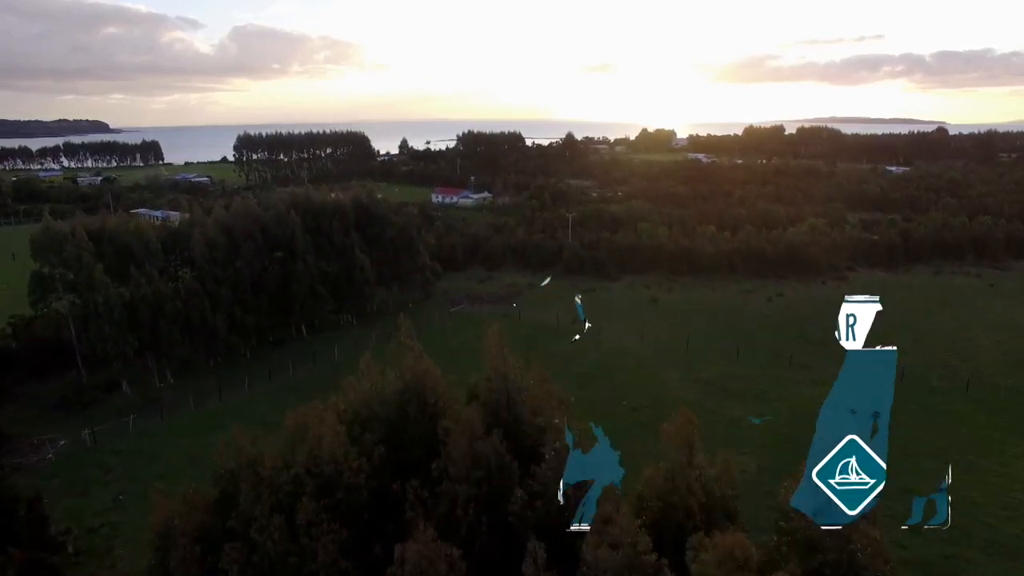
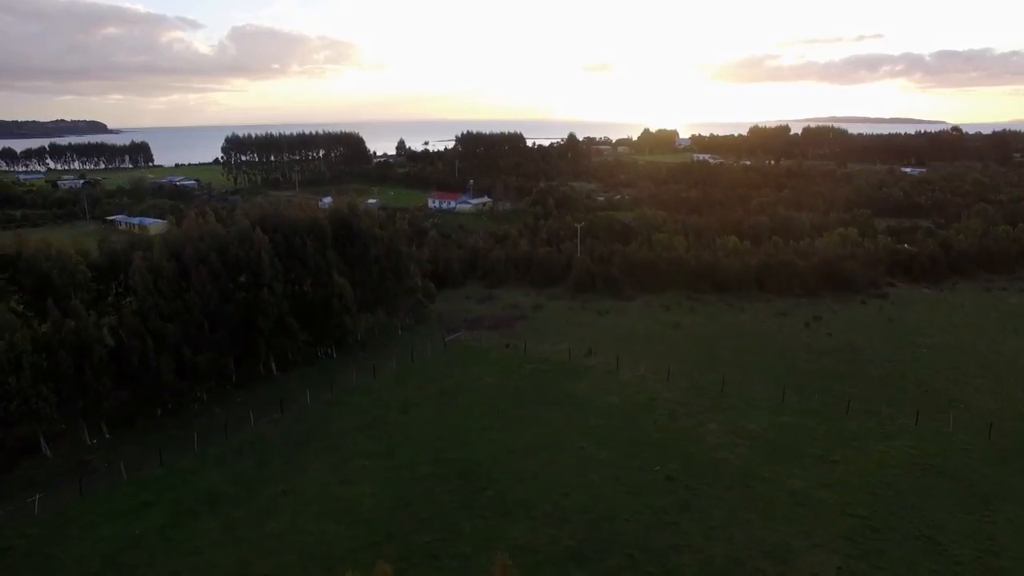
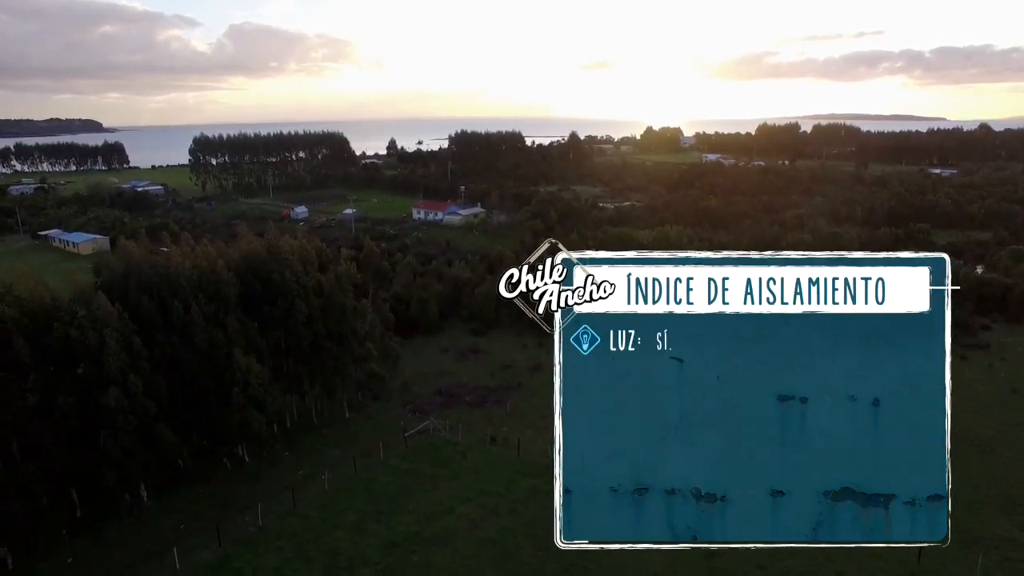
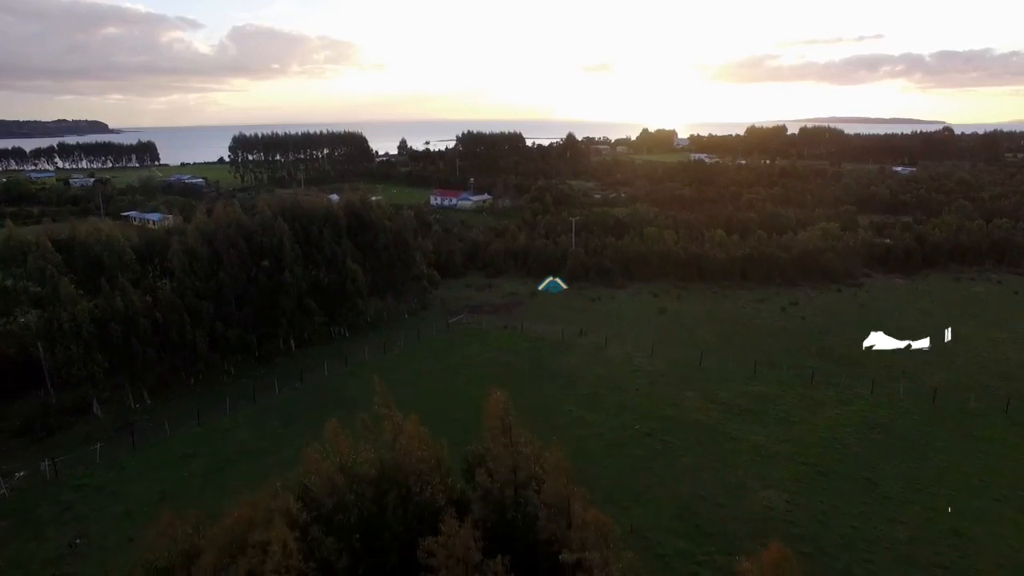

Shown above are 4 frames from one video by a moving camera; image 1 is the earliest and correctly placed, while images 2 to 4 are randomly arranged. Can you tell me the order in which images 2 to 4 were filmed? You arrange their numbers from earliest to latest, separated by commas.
4, 2, 3
